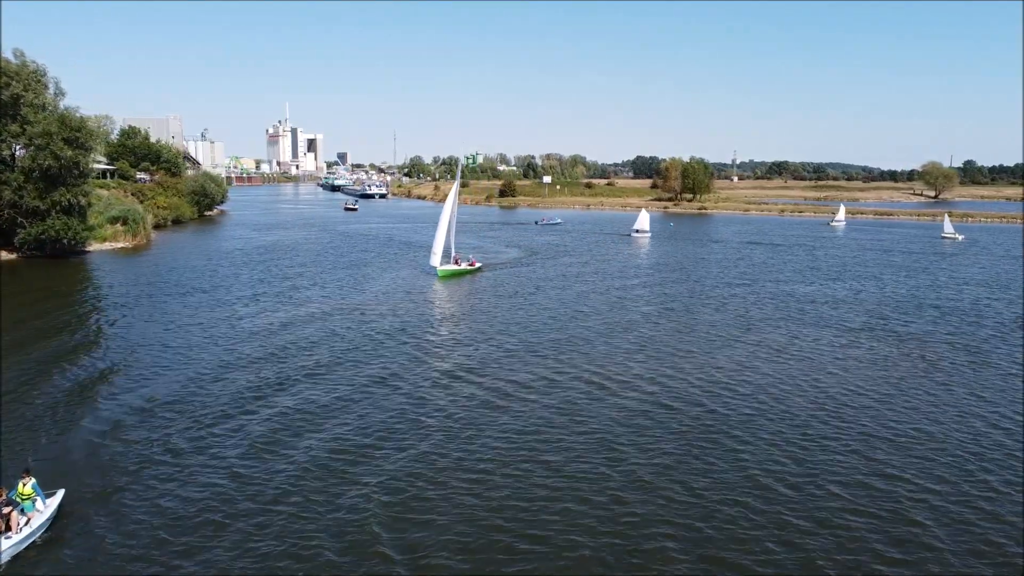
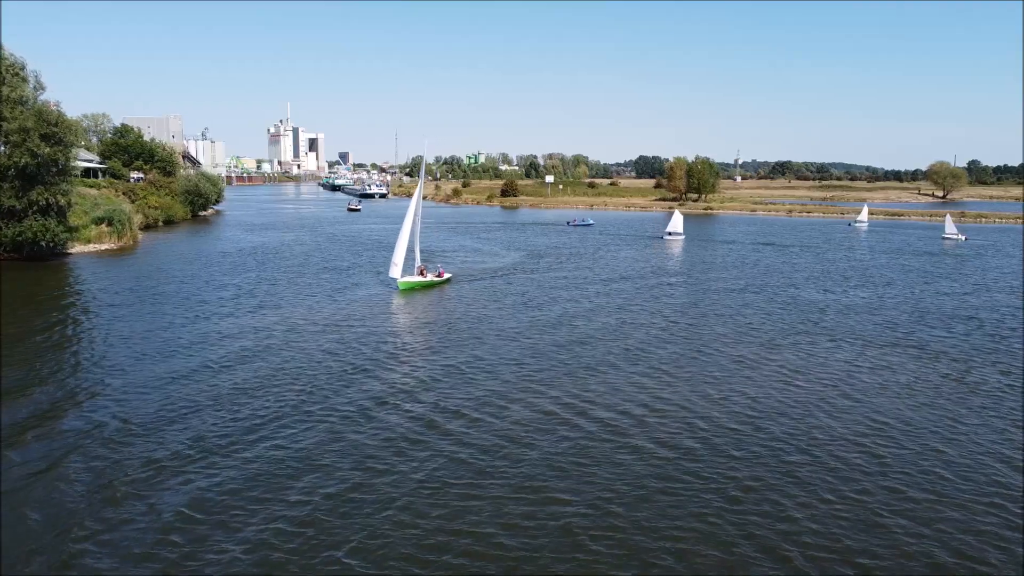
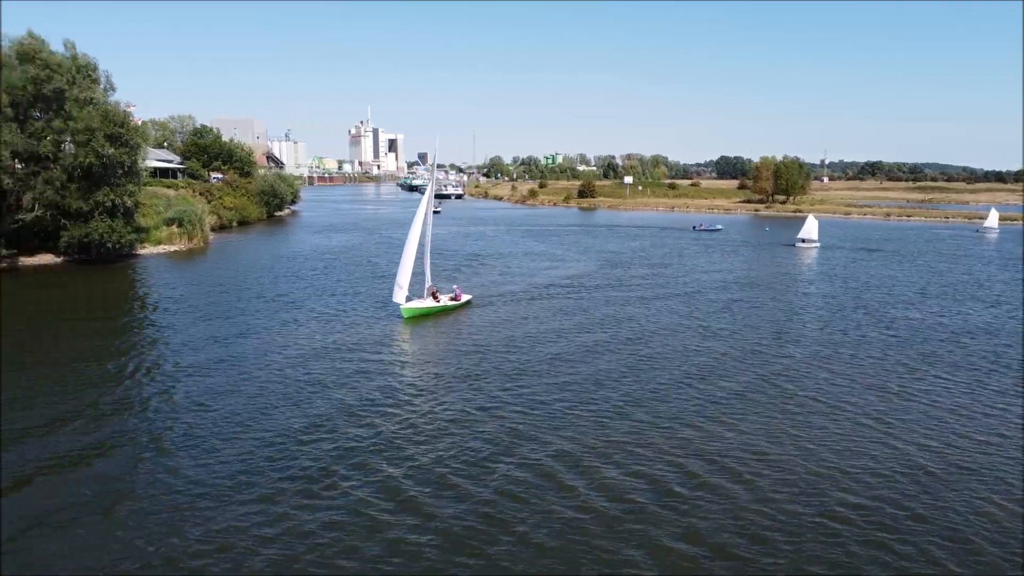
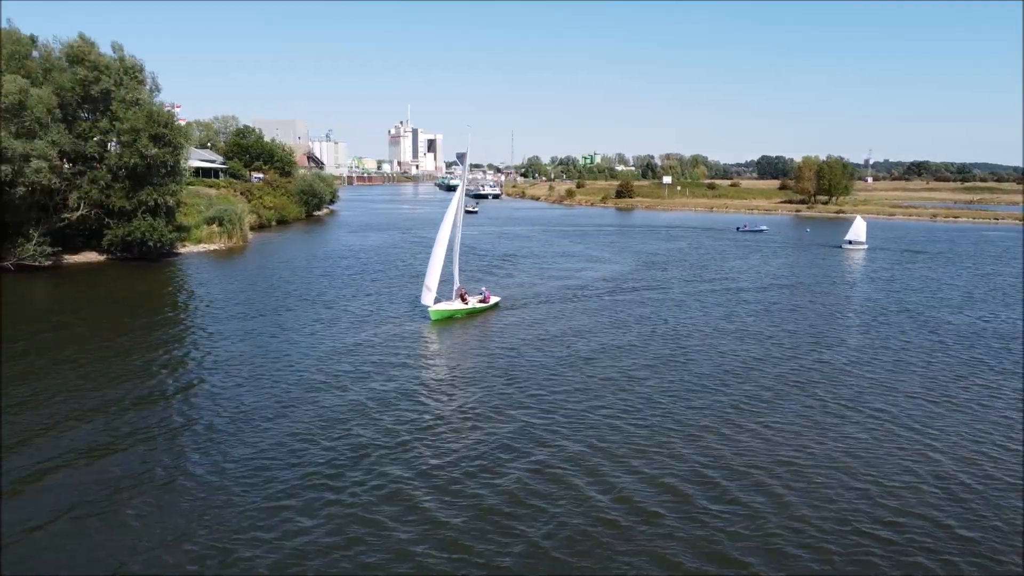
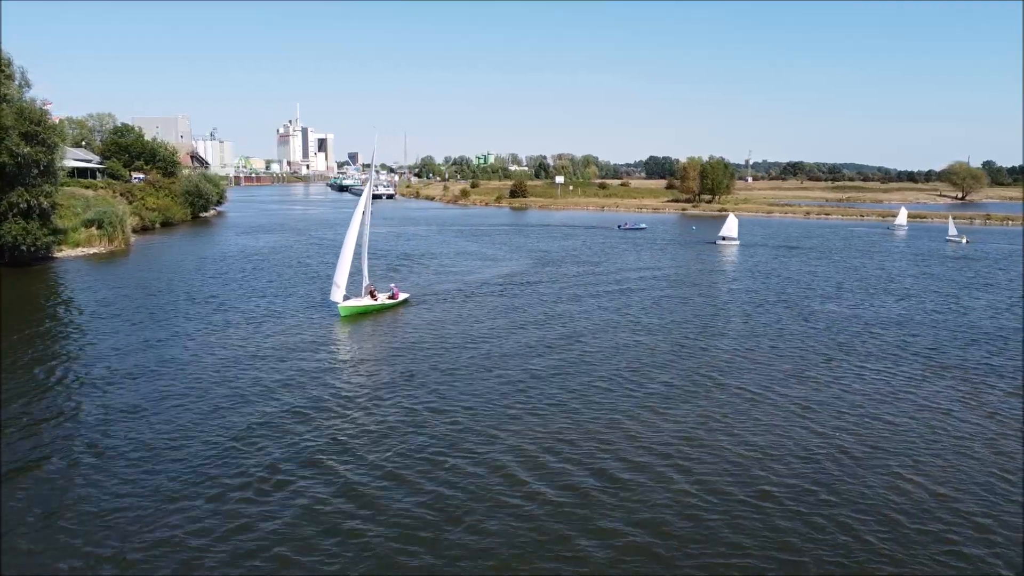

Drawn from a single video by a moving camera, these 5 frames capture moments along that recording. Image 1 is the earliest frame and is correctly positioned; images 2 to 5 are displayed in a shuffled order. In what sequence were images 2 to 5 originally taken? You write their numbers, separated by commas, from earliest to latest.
2, 5, 3, 4
